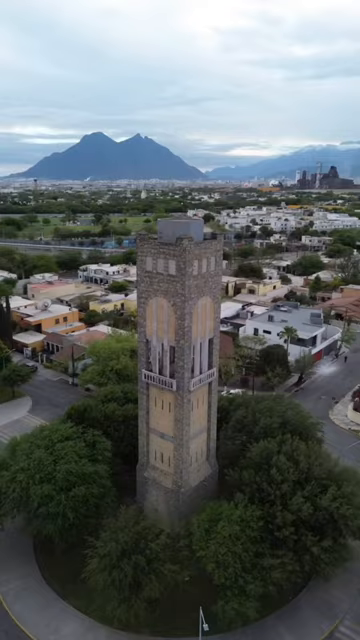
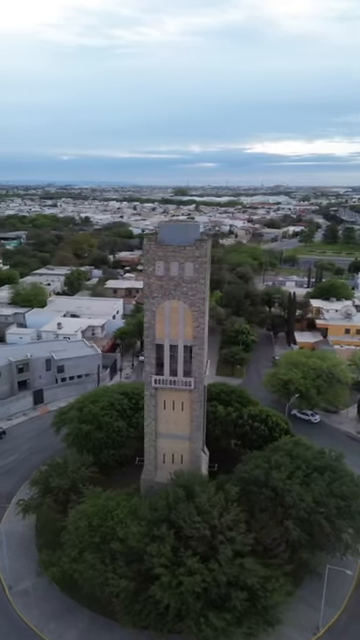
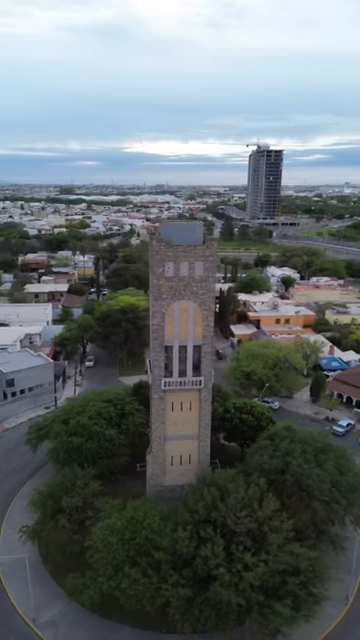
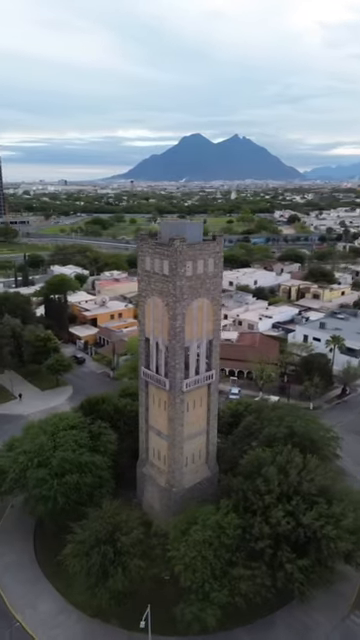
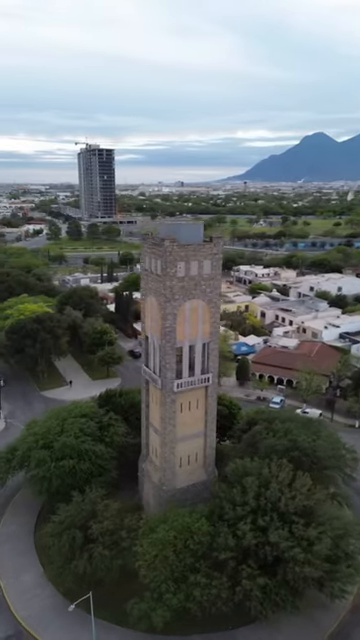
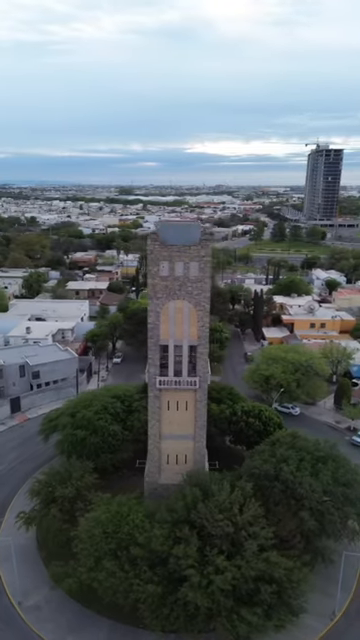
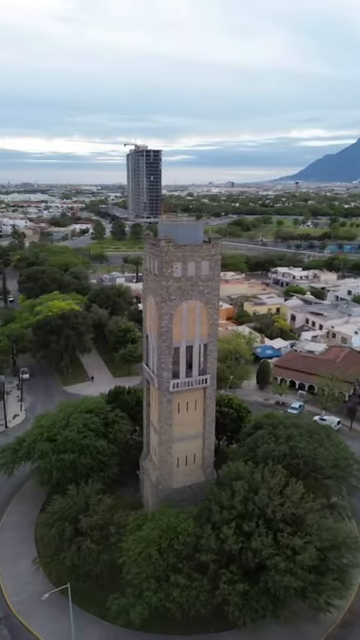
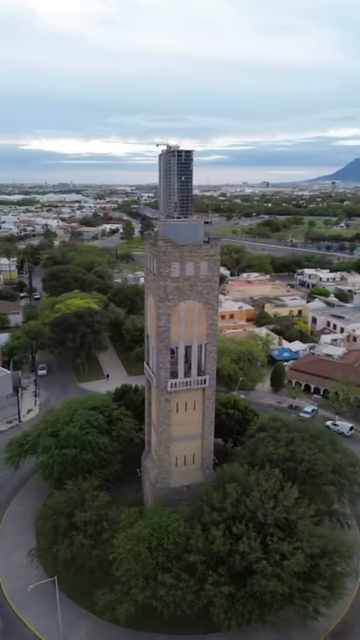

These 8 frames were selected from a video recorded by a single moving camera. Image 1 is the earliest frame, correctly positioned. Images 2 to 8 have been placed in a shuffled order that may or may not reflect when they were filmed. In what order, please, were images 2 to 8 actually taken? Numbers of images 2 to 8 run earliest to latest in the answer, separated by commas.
4, 5, 7, 8, 3, 6, 2
